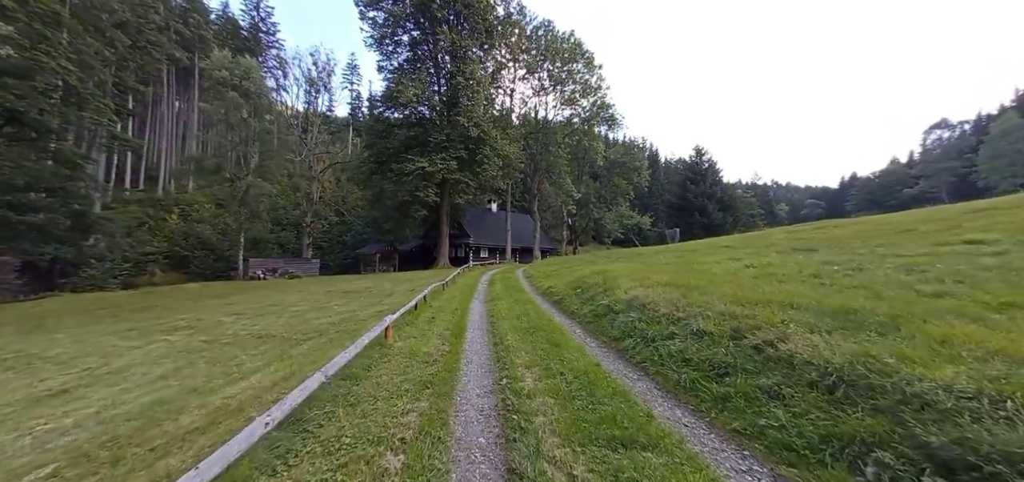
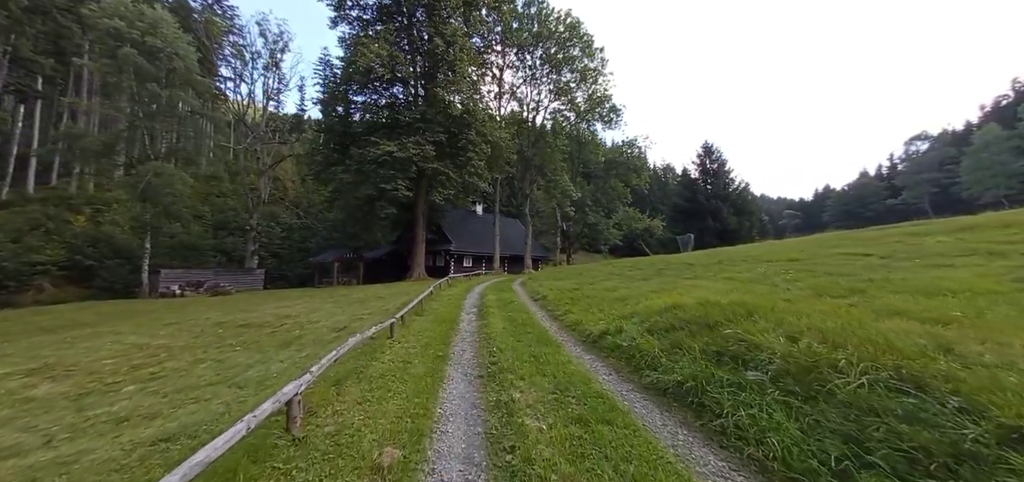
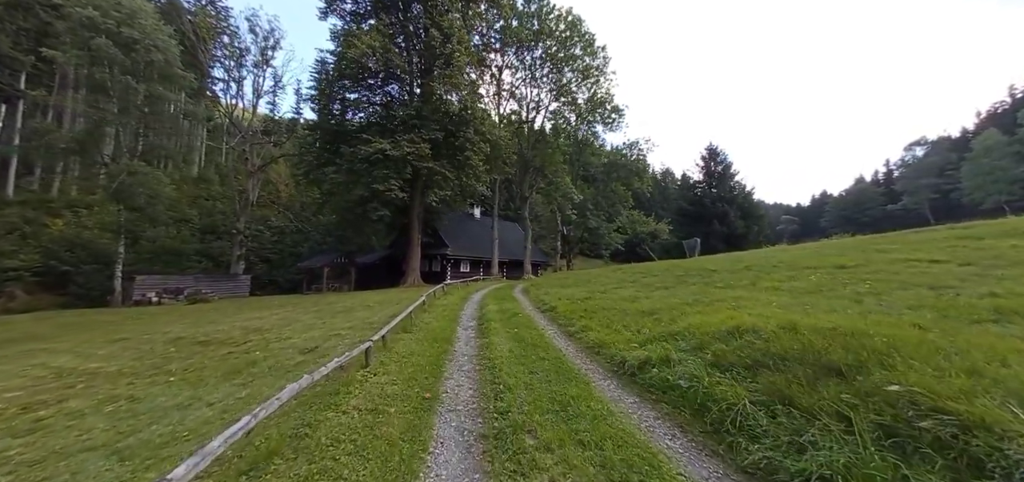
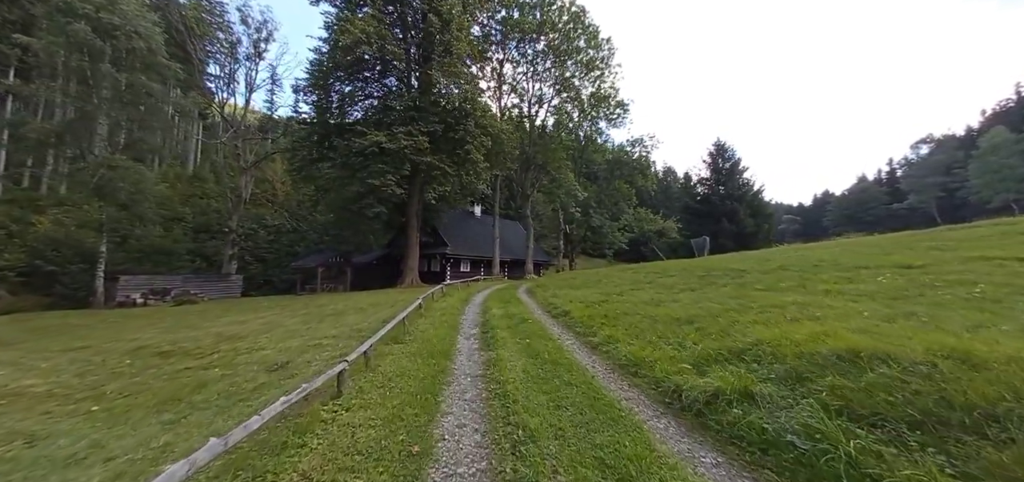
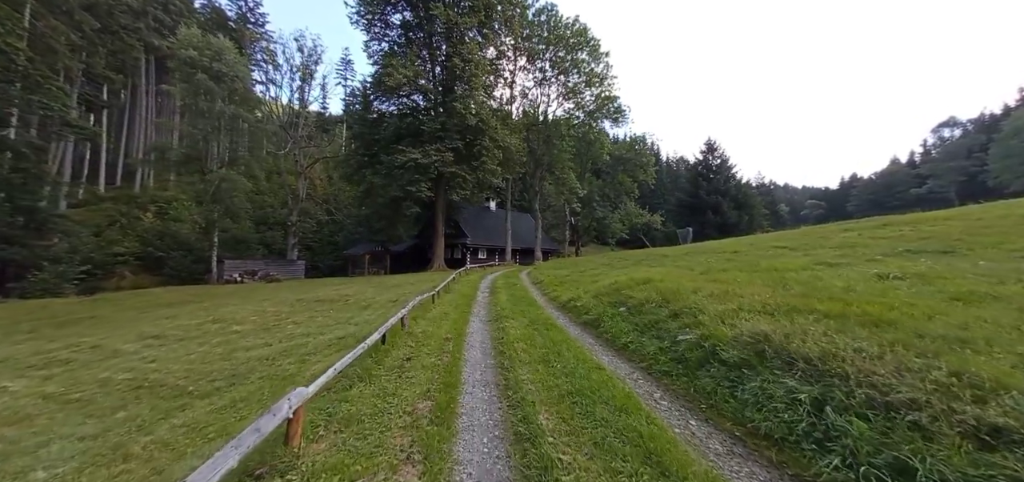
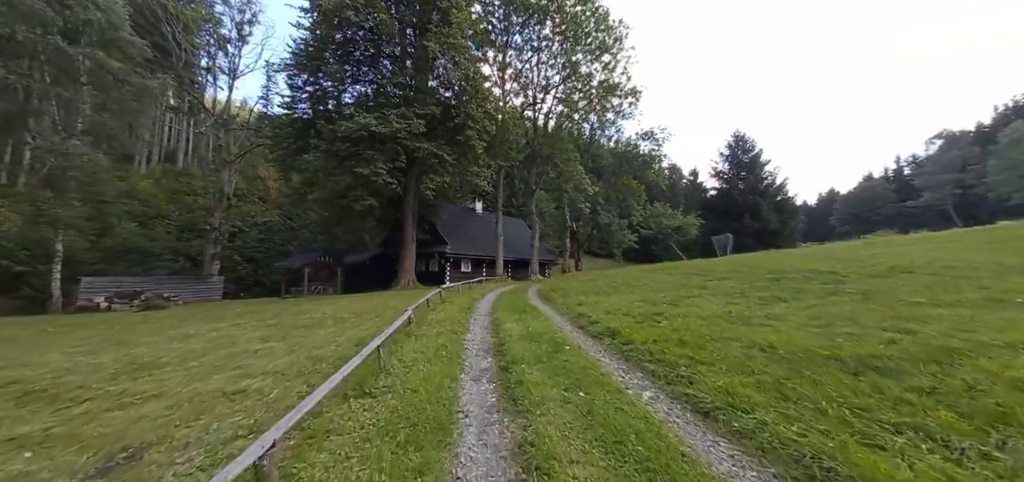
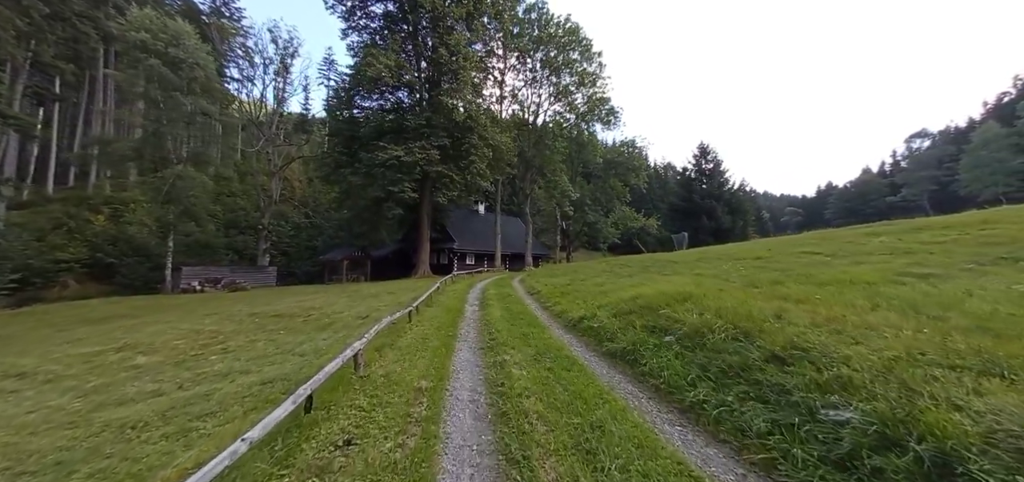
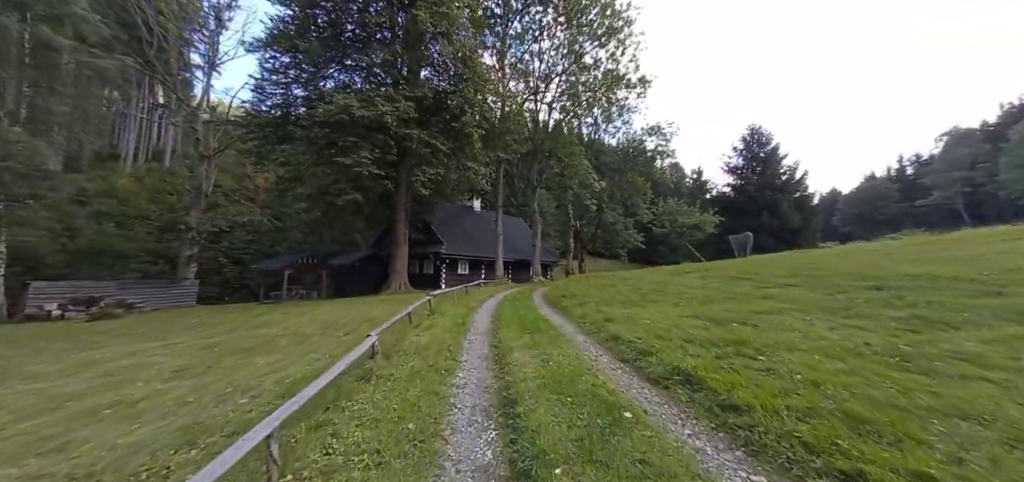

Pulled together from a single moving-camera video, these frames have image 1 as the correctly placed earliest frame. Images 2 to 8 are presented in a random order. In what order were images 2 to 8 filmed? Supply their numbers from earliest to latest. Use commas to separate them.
5, 7, 2, 3, 4, 6, 8
